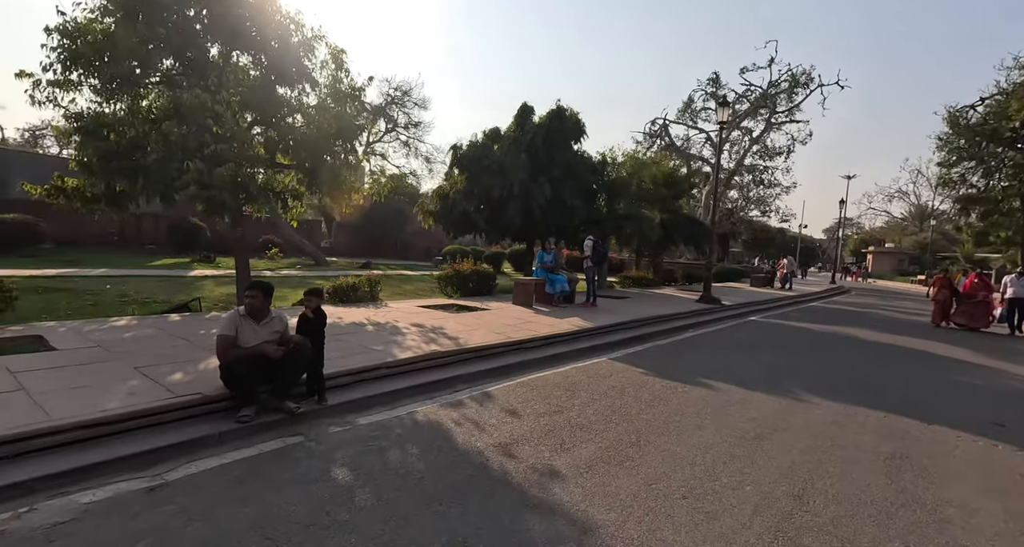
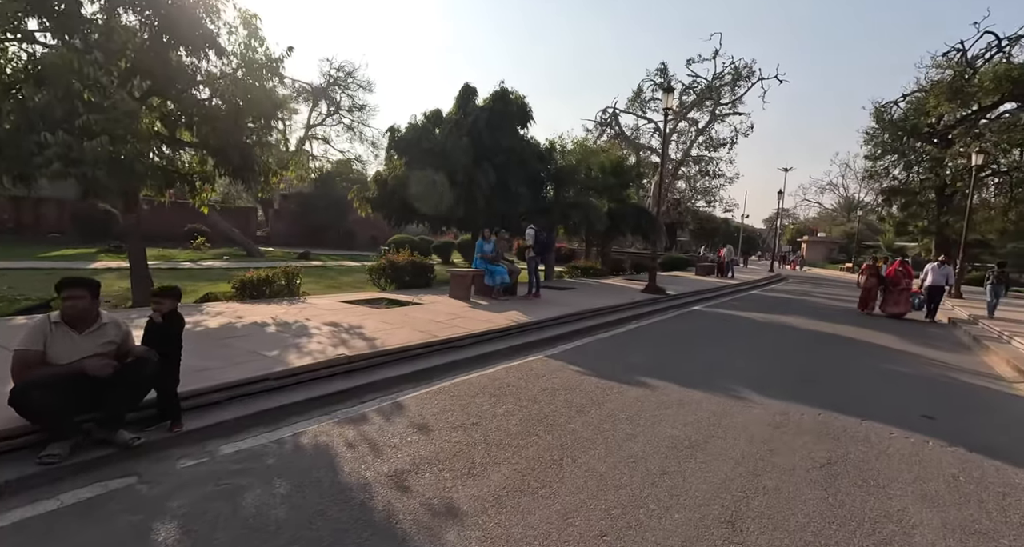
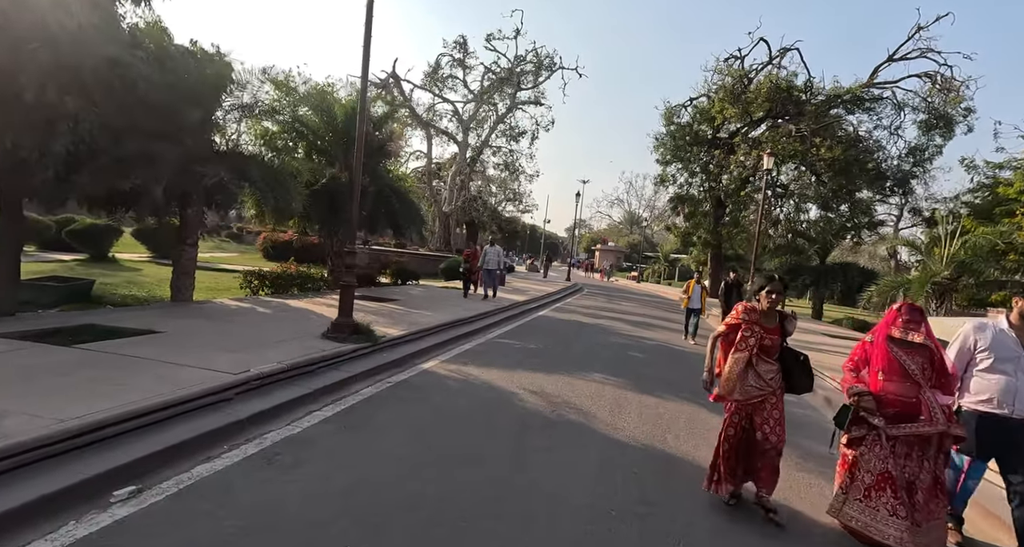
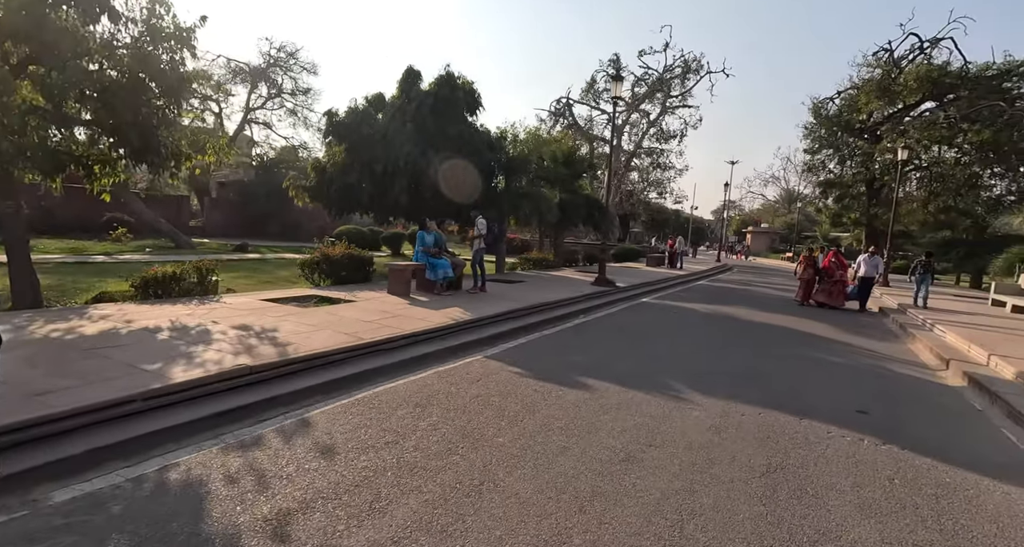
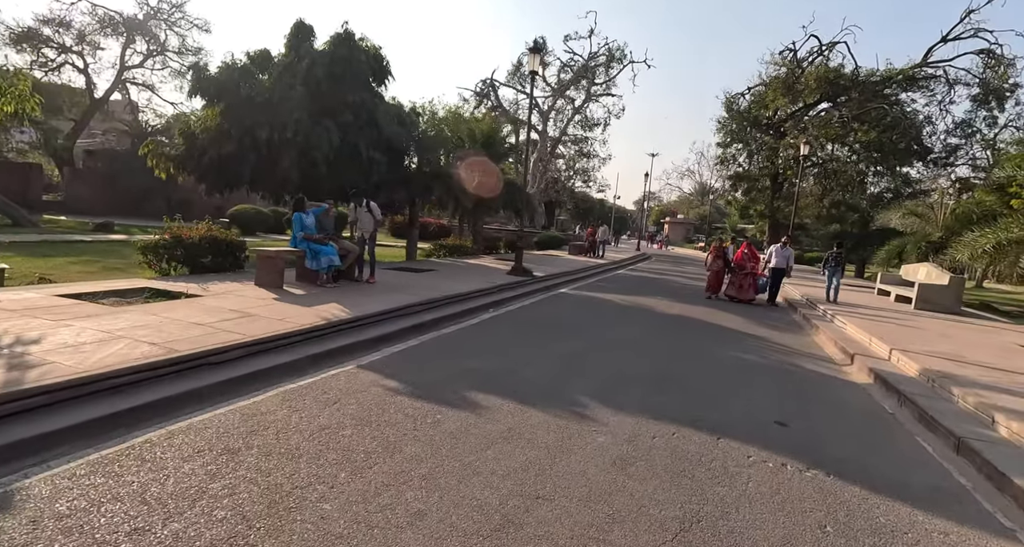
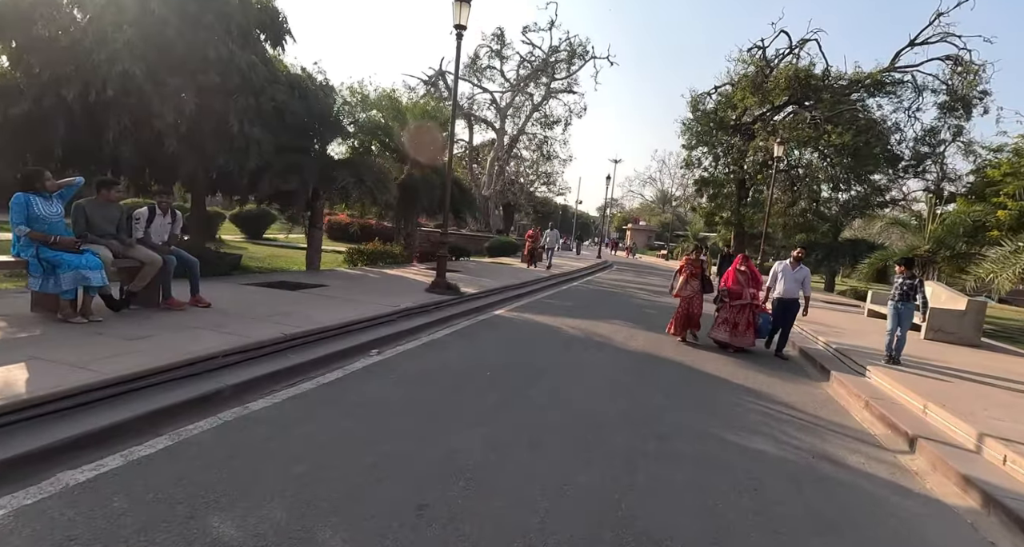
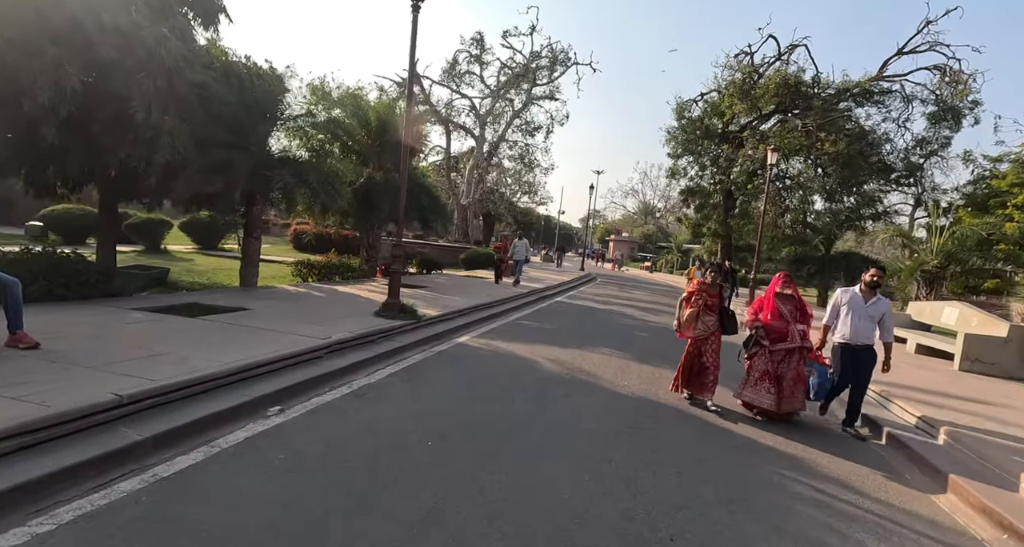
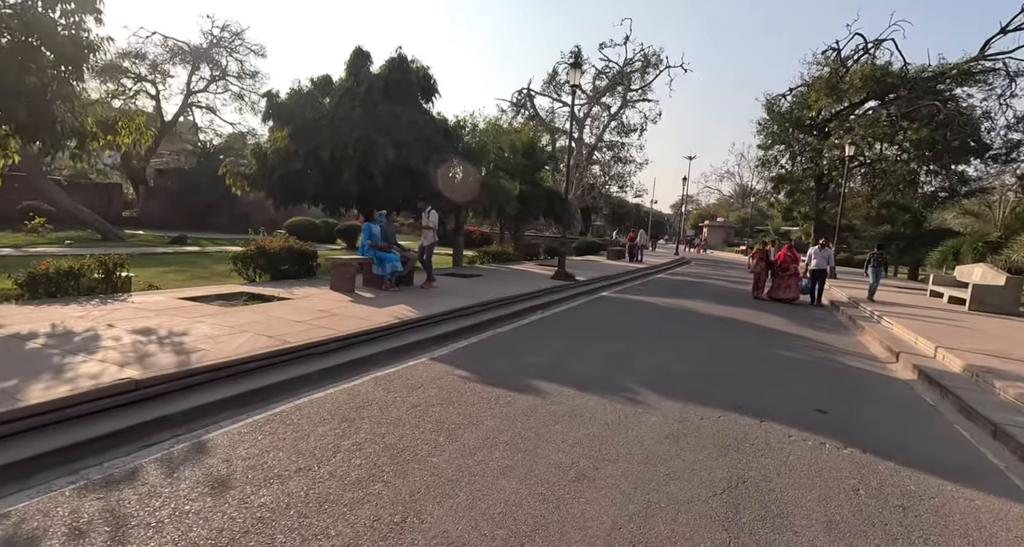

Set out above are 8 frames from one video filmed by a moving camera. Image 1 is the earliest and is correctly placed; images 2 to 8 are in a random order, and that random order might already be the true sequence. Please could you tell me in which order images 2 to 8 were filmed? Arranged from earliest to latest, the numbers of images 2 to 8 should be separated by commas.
2, 4, 8, 5, 6, 7, 3
